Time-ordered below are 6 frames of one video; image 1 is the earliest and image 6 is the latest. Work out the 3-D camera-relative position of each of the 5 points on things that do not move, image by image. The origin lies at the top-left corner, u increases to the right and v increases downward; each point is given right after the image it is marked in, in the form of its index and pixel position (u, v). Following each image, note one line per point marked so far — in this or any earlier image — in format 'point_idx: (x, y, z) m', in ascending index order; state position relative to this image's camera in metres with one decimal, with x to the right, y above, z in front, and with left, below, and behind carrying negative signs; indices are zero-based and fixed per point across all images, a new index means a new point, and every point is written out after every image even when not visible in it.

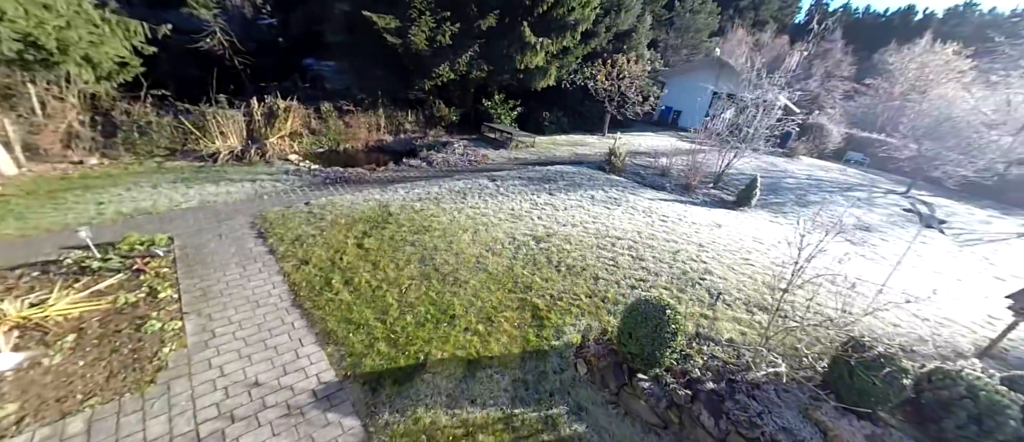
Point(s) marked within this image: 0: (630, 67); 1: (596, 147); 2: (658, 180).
0: (+4.8, +6.2, +13.6) m
1: (+2.9, +2.6, +11.7) m
2: (+4.1, +1.2, +9.6) m
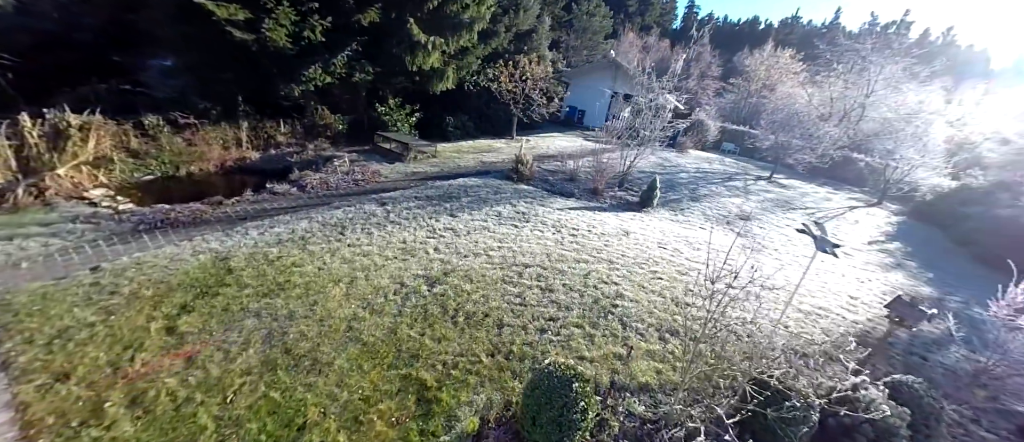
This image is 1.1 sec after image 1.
0: (+0.8, +6.0, +13.4) m
1: (-0.3, +2.2, +11.2) m
2: (+1.5, +1.0, +9.4) m
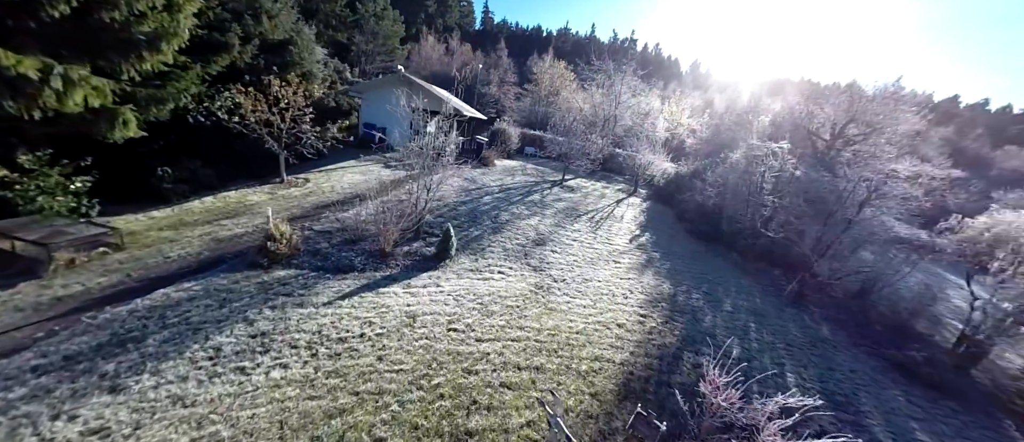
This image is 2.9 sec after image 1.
0: (-7.0, +4.0, +10.6) m
1: (-6.3, +0.1, +8.4) m
2: (-3.8, -0.8, +7.6) m
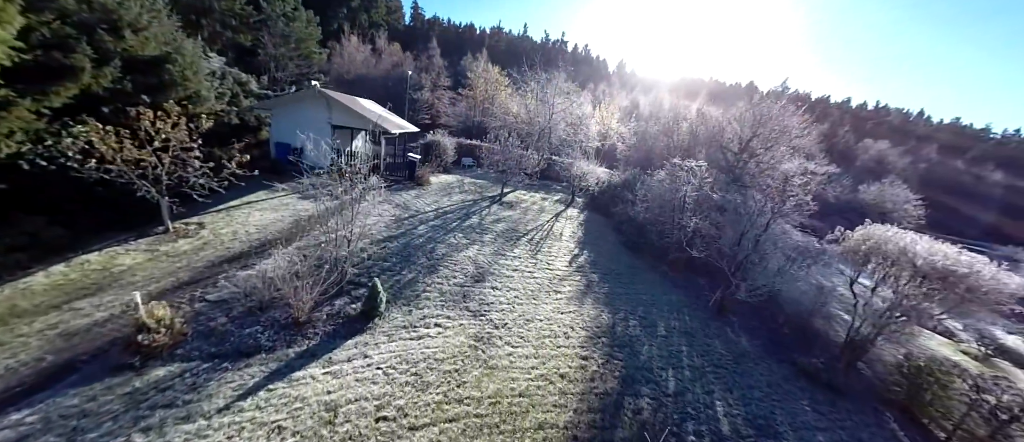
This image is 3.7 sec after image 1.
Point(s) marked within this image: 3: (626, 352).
0: (-9.0, +2.5, +8.9) m
1: (-7.8, -1.4, +6.9) m
2: (-5.1, -2.1, +6.5) m
3: (+2.7, -3.0, +7.9) m
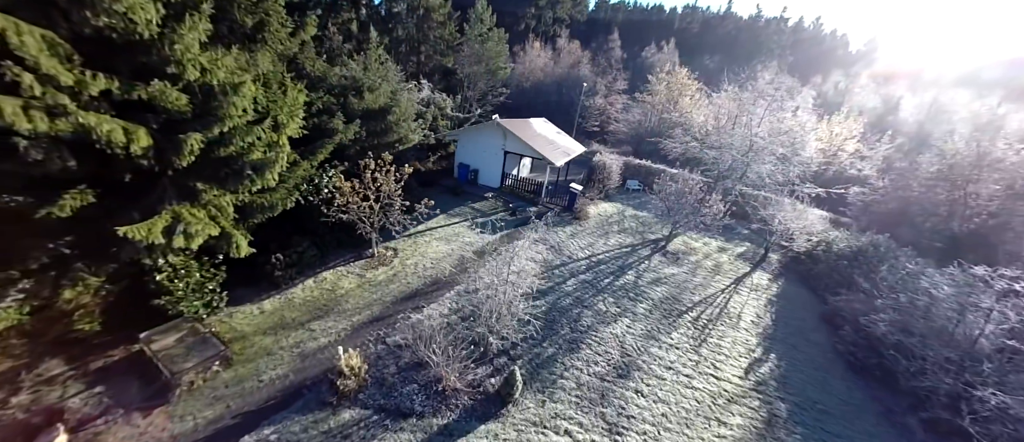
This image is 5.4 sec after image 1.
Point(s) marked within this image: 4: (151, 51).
0: (-4.1, +1.5, +10.8) m
1: (-4.5, -2.6, +8.8) m
2: (-2.3, -3.7, +7.5) m
3: (+5.1, -5.9, +5.5) m
4: (-6.6, +3.2, +6.2) m
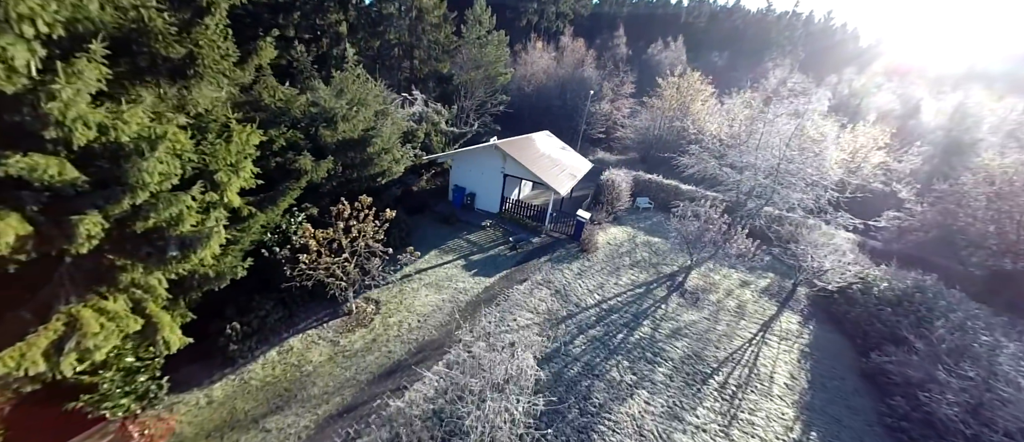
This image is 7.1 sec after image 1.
0: (-4.2, 0.0, +9.3) m
1: (-4.5, -4.1, +7.3) m
2: (-2.4, -5.3, +6.0) m
3: (+5.0, -7.5, +4.1) m
4: (-6.7, +1.5, +4.6) m
